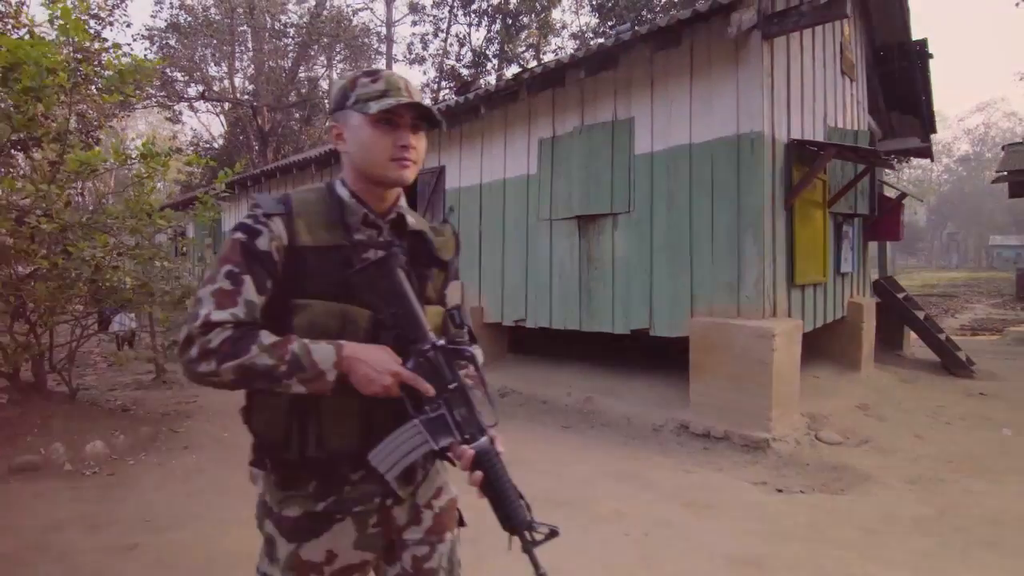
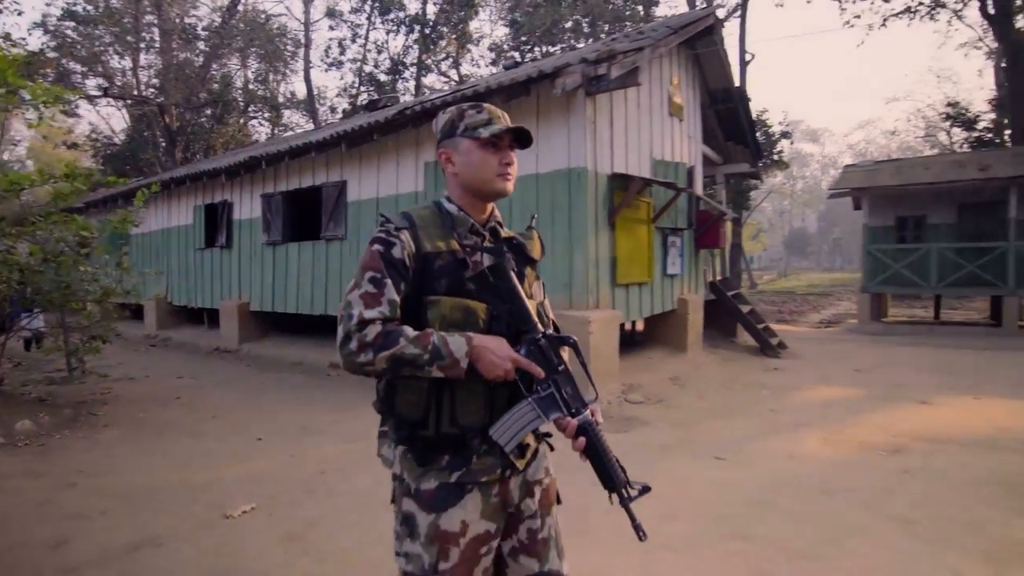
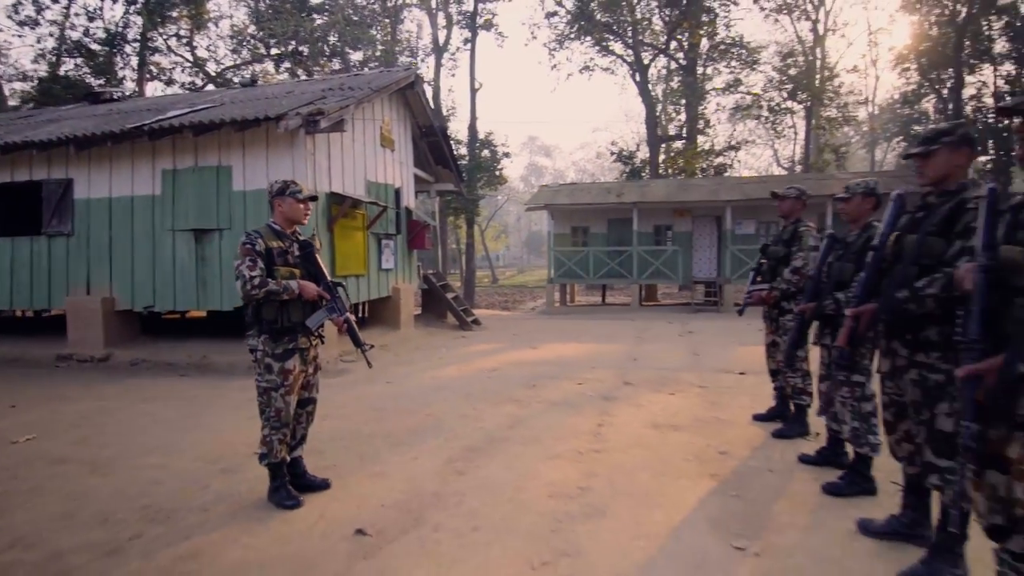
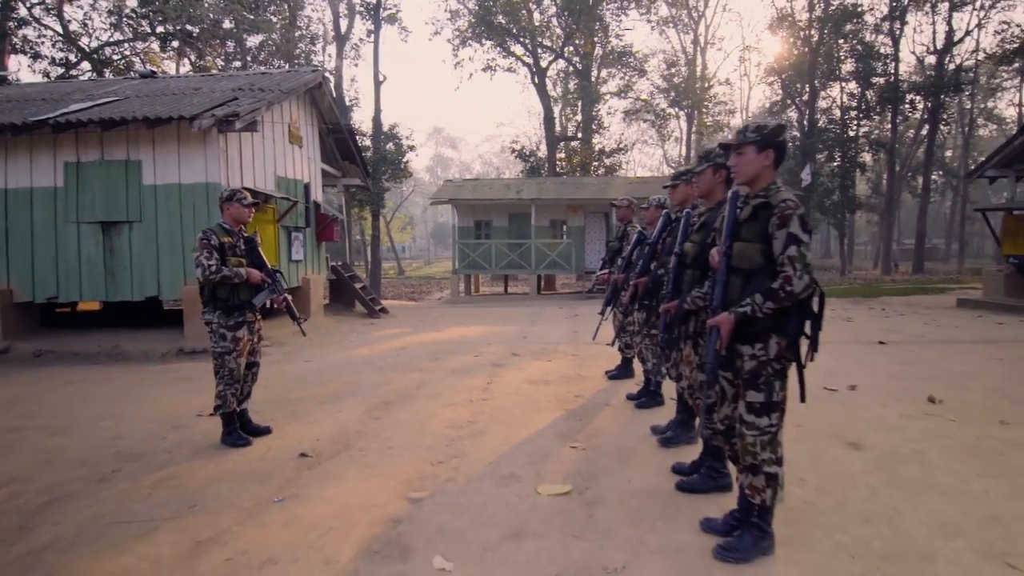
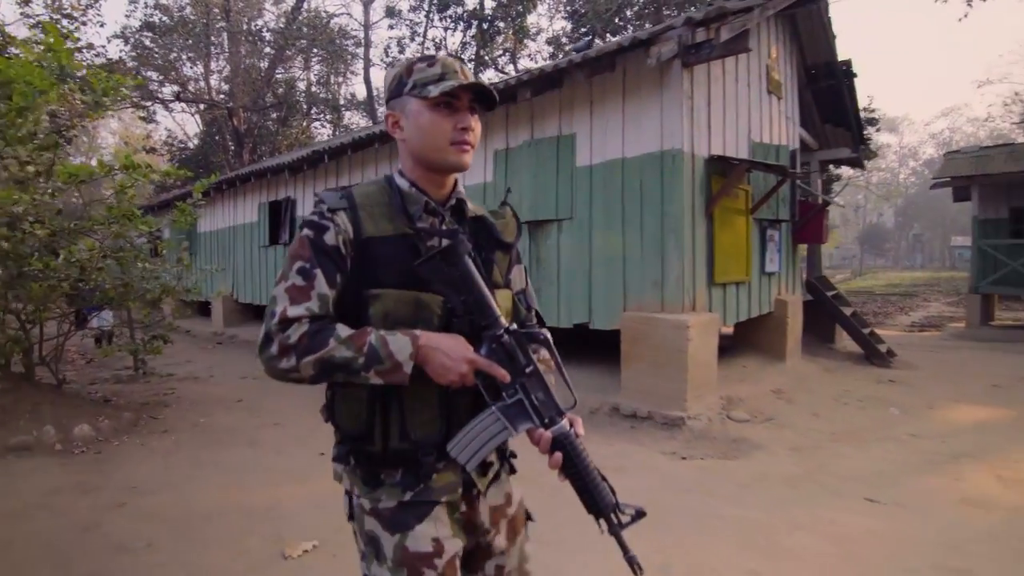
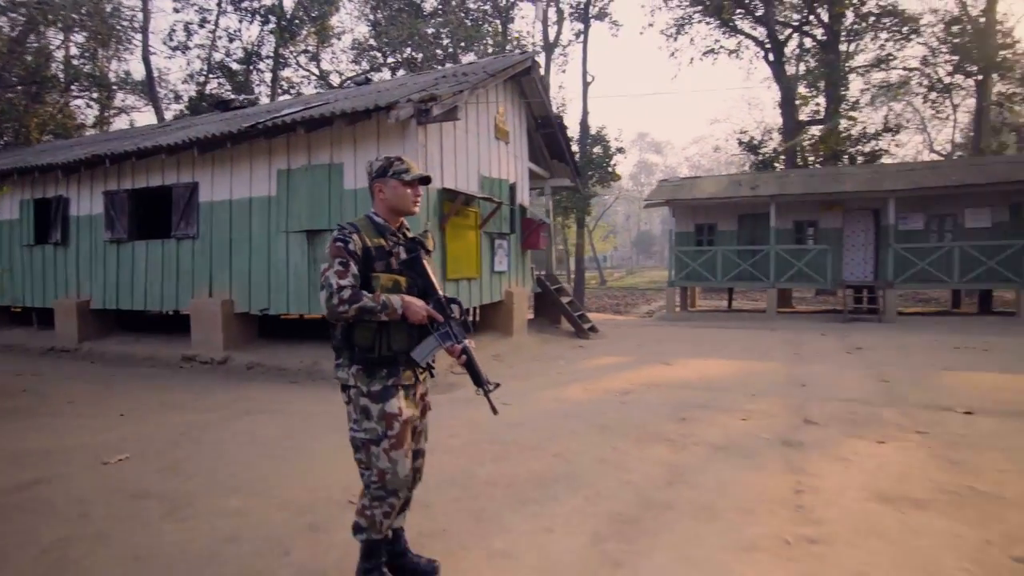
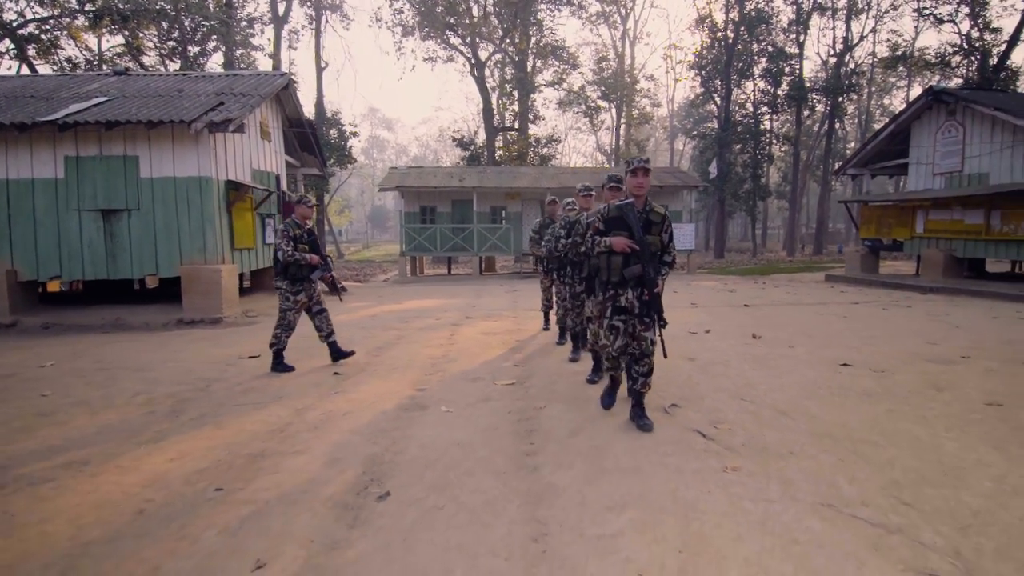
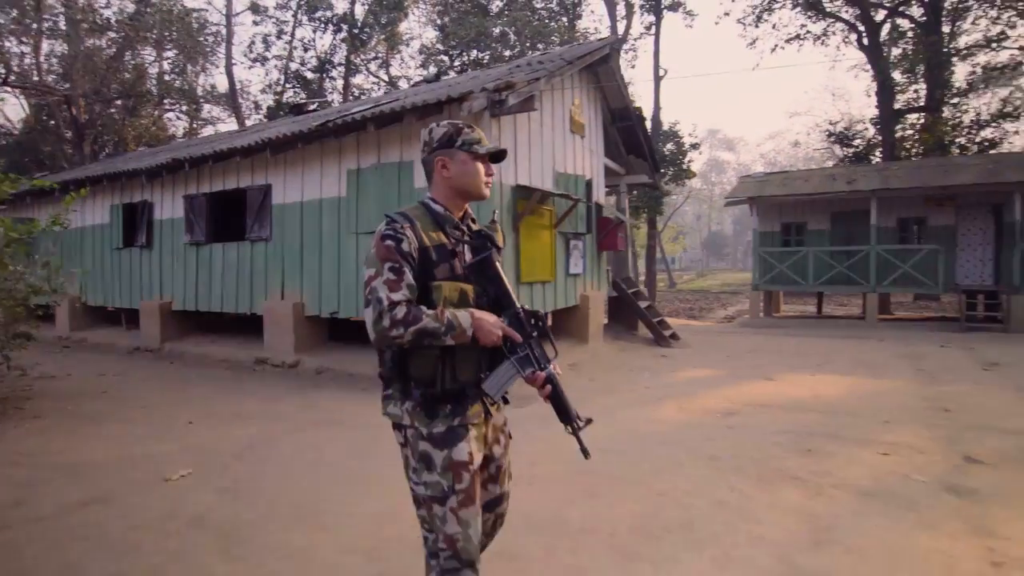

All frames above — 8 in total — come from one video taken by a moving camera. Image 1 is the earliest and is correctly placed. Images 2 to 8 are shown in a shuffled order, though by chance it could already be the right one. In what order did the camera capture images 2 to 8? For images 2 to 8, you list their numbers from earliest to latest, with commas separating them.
5, 2, 8, 6, 3, 4, 7
